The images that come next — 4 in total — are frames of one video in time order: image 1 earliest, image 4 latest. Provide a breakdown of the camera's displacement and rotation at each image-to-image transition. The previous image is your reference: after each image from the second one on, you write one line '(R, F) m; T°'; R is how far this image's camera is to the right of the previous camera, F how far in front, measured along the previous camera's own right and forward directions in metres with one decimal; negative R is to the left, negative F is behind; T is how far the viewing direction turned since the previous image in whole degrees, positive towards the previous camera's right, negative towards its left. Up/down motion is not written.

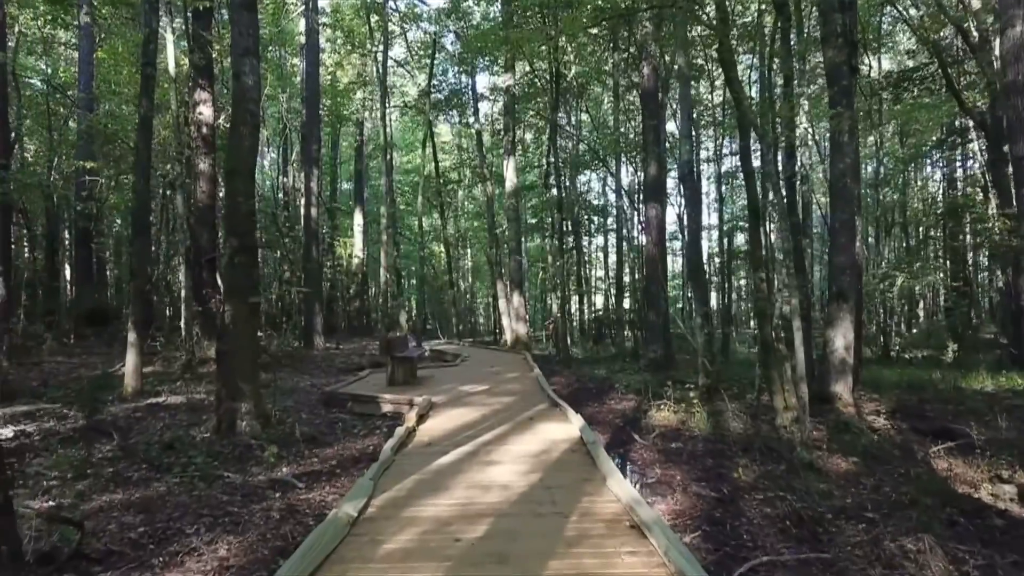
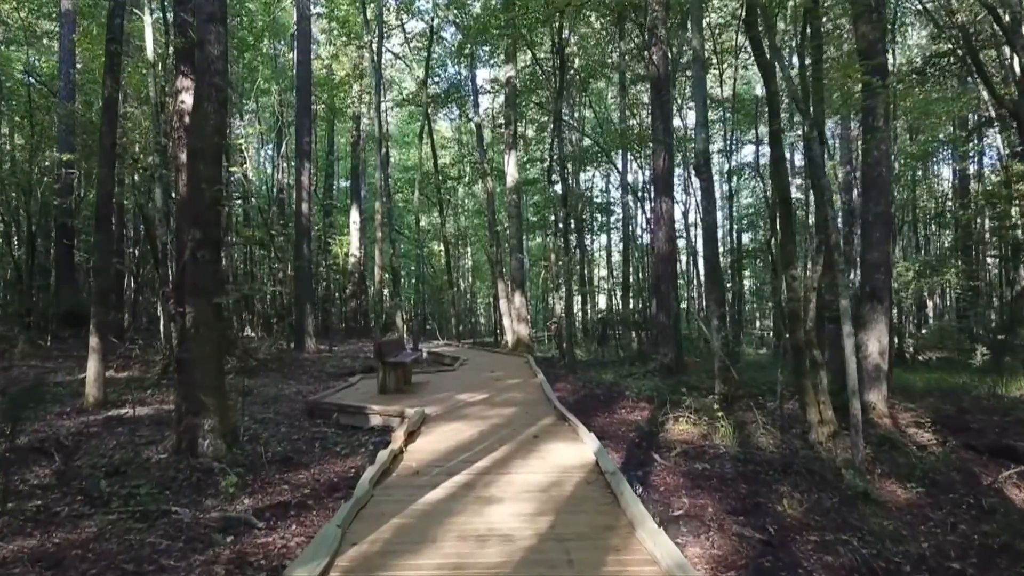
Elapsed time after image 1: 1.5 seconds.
(0.0, +0.9) m; 0°
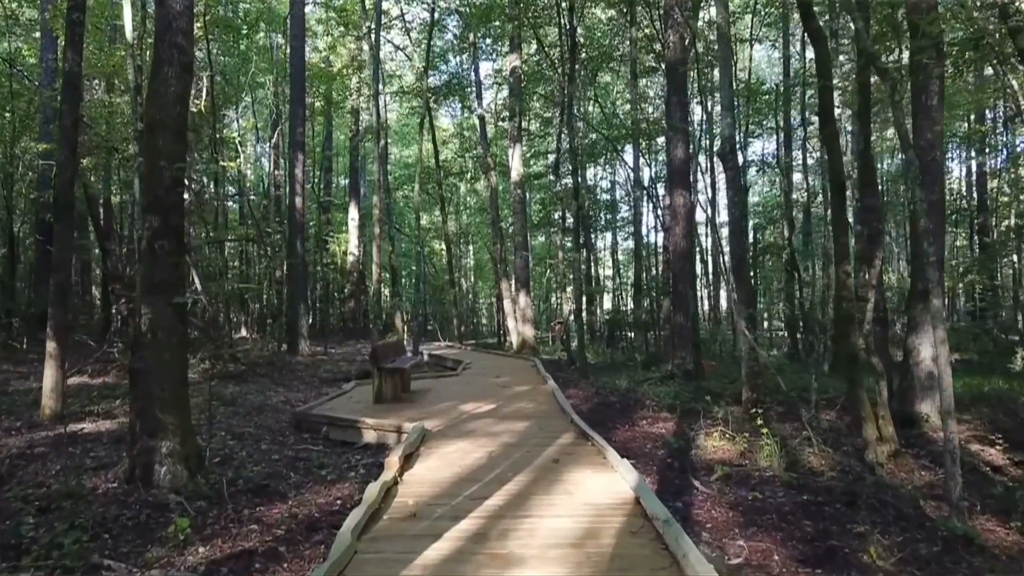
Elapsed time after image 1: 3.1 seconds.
(-0.1, +0.9) m; 0°
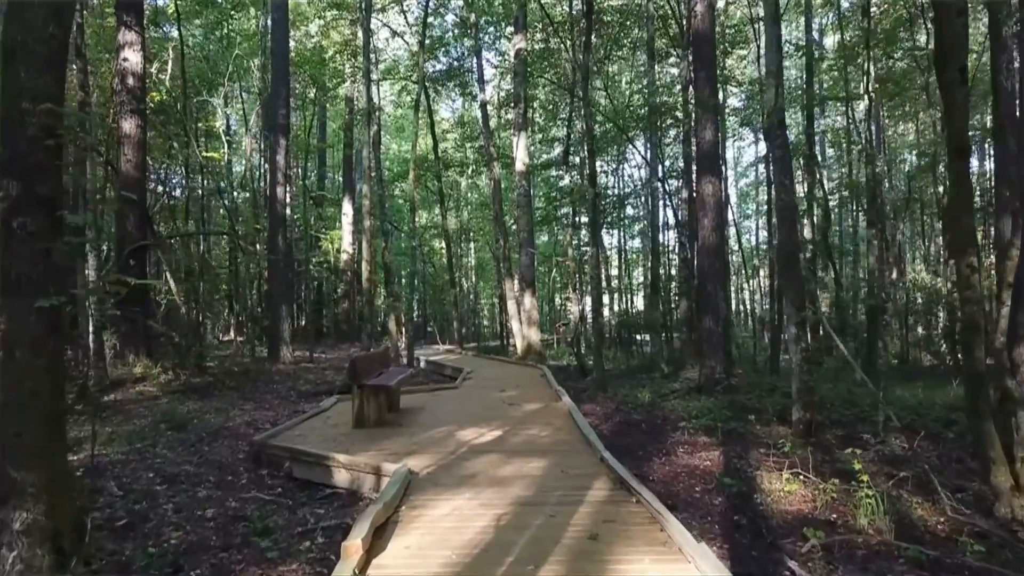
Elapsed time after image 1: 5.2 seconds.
(-0.1, +1.6) m; 0°
